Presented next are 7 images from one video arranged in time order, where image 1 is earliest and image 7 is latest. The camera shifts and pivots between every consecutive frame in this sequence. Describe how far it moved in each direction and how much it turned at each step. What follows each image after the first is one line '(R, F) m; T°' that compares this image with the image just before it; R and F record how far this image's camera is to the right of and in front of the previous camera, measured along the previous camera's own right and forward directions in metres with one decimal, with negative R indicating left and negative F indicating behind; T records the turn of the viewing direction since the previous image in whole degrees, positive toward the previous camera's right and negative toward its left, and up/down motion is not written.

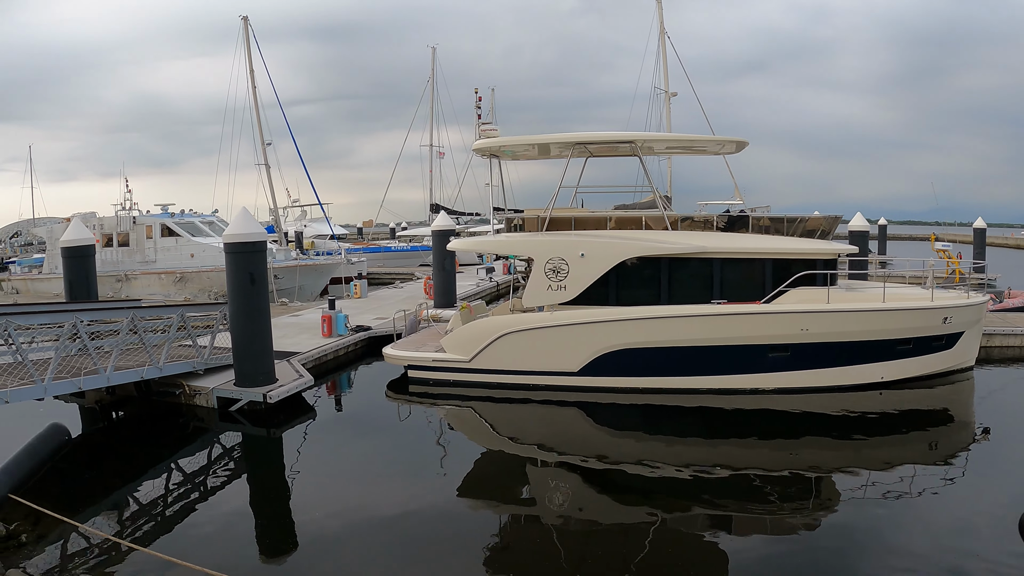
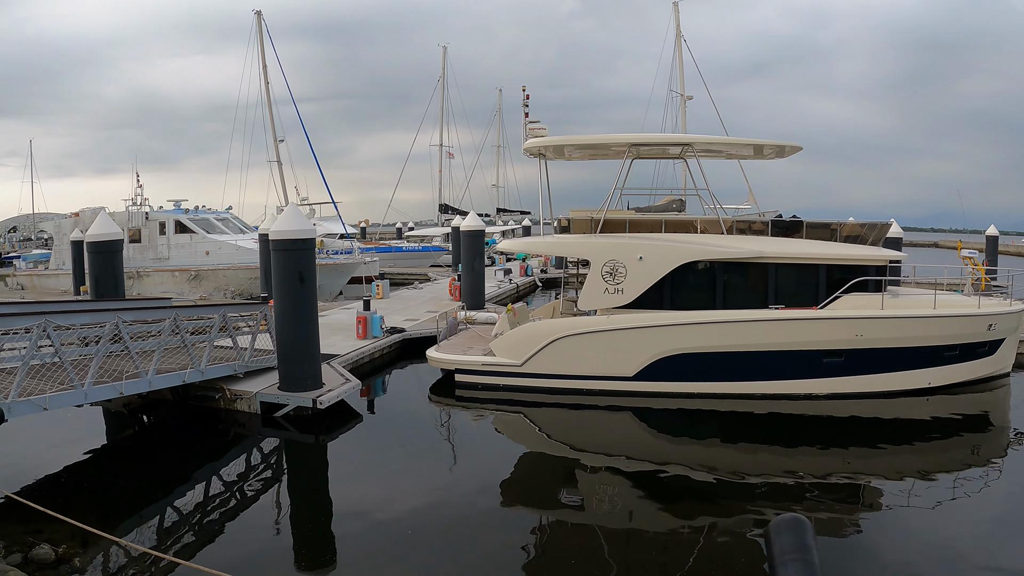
(-0.7, +0.3) m; 0°
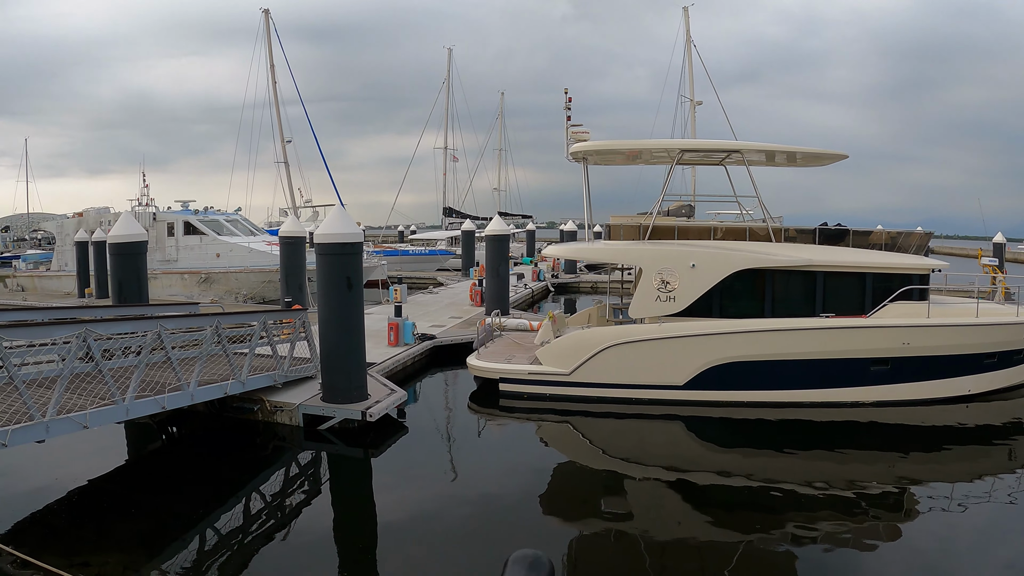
(-0.6, +0.3) m; +1°
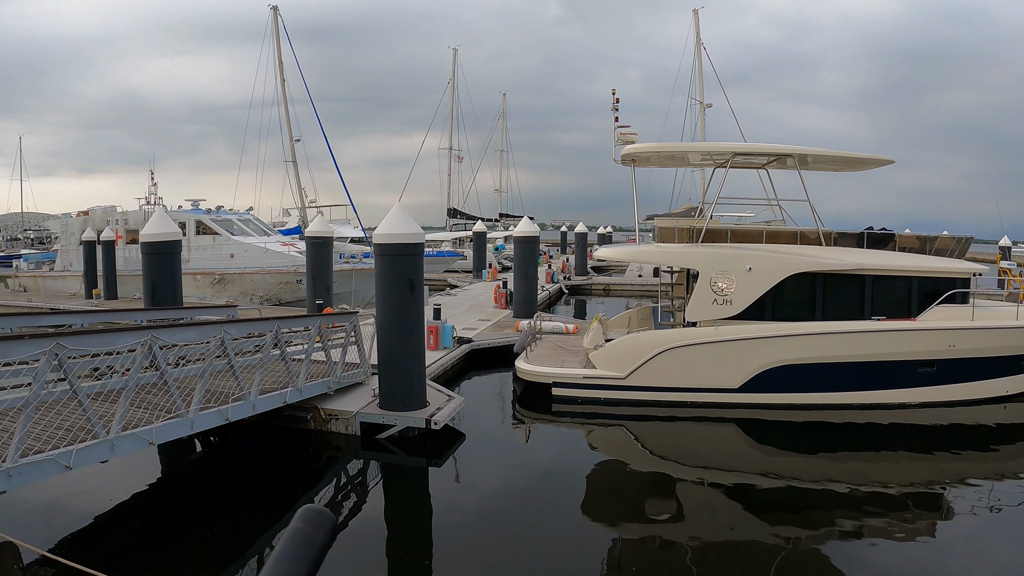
(-0.7, +0.2) m; +1°
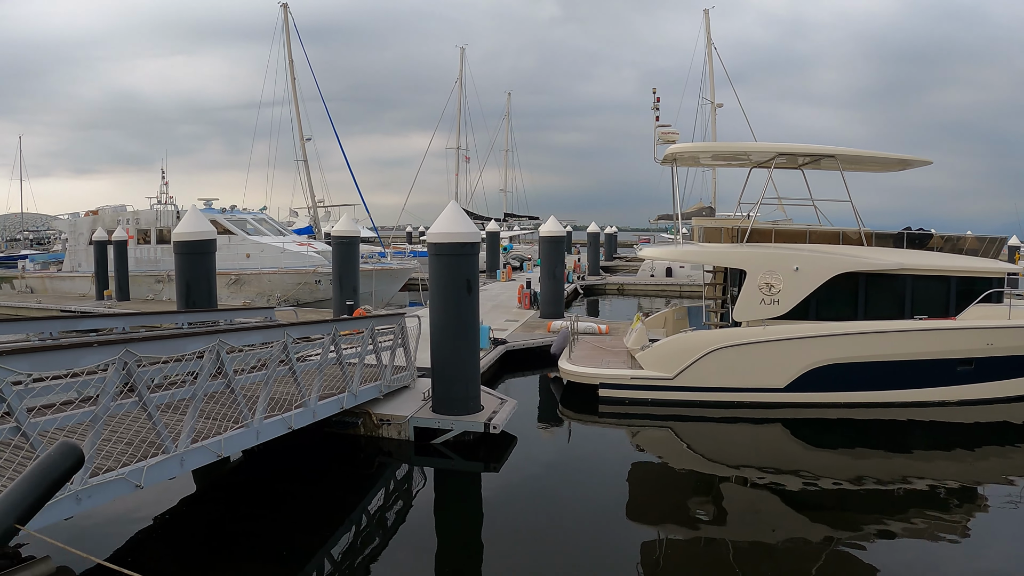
(-0.6, +0.2) m; 0°
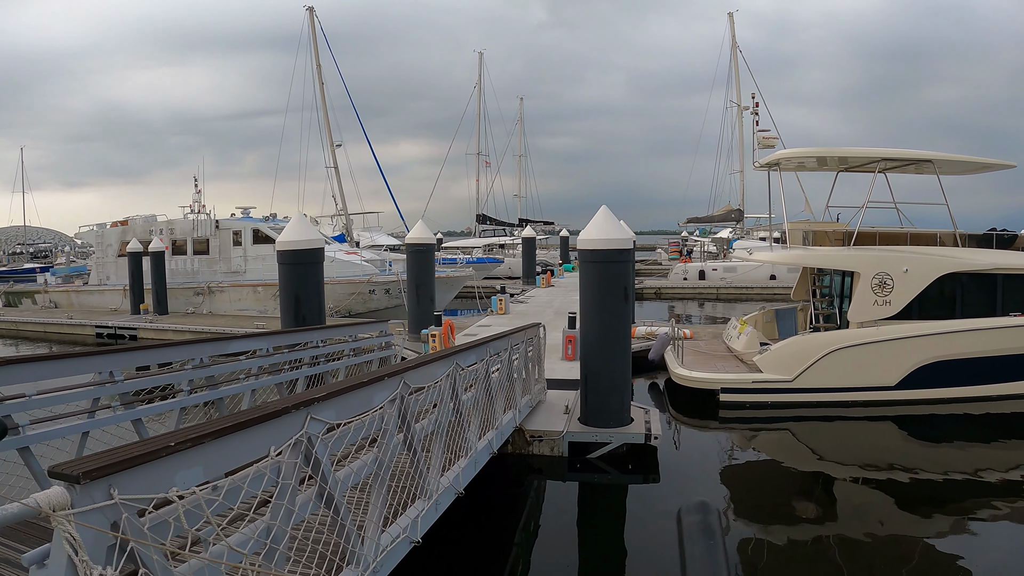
(-1.5, +0.2) m; 0°
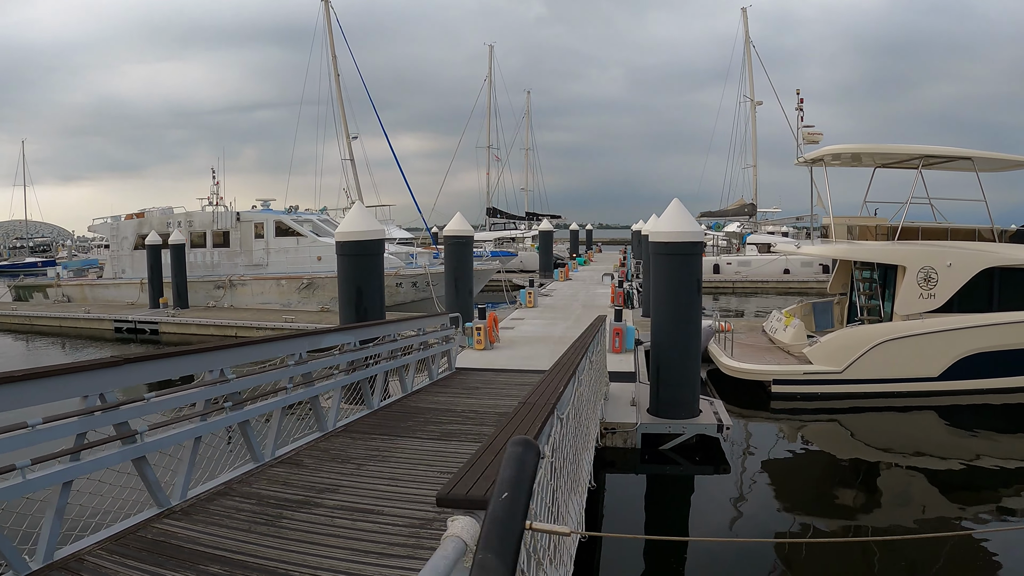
(-0.7, 0.0) m; 0°
